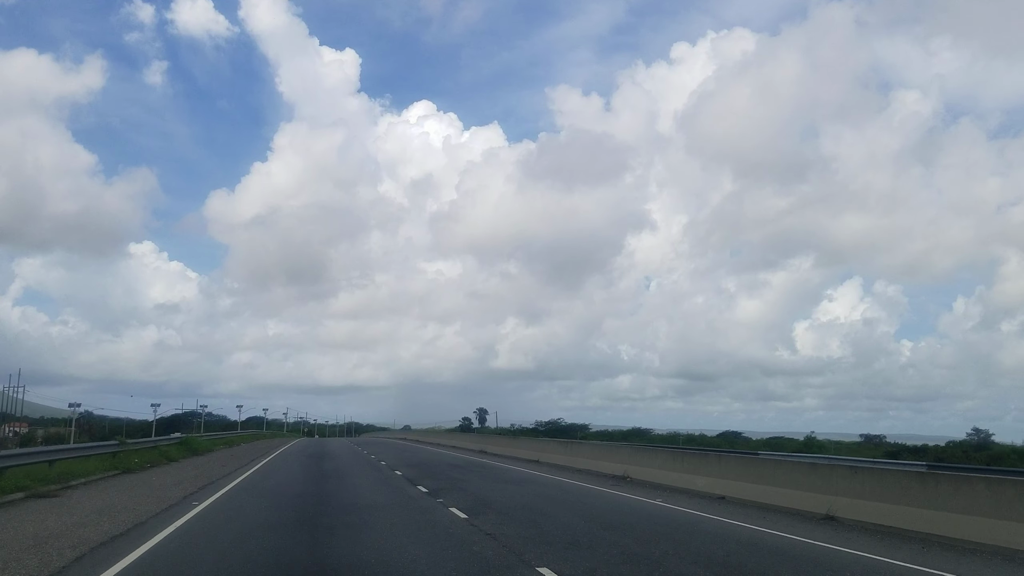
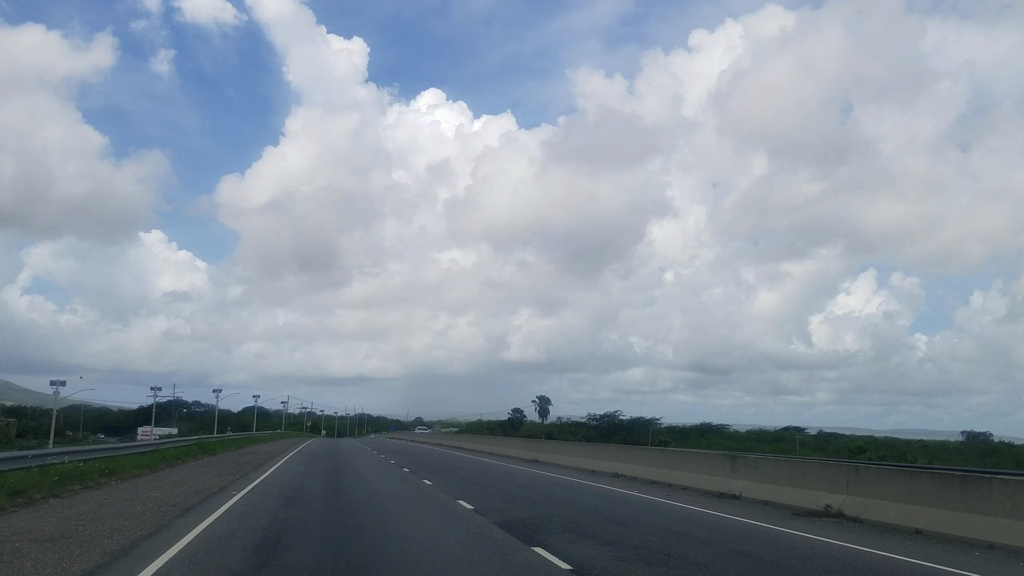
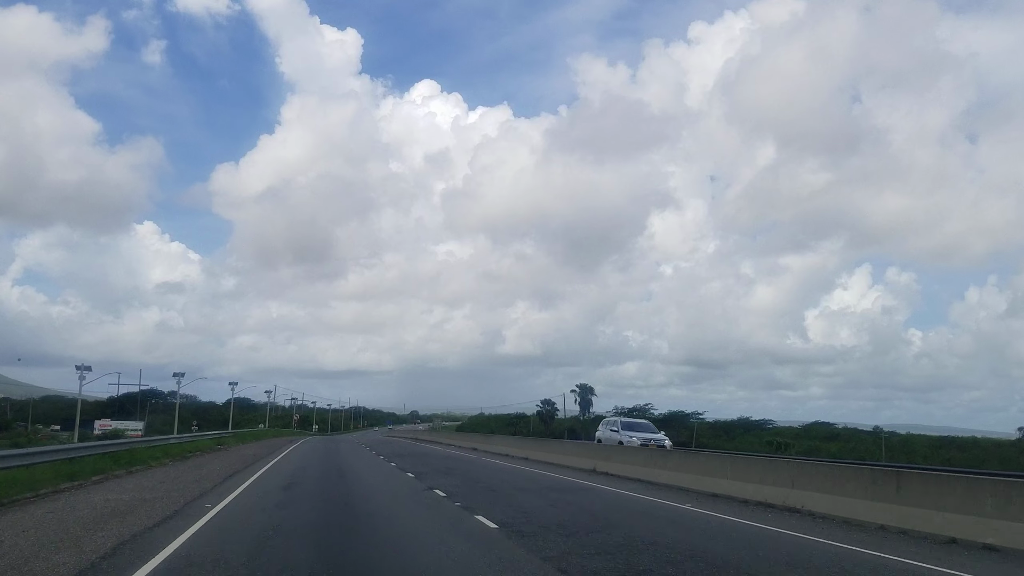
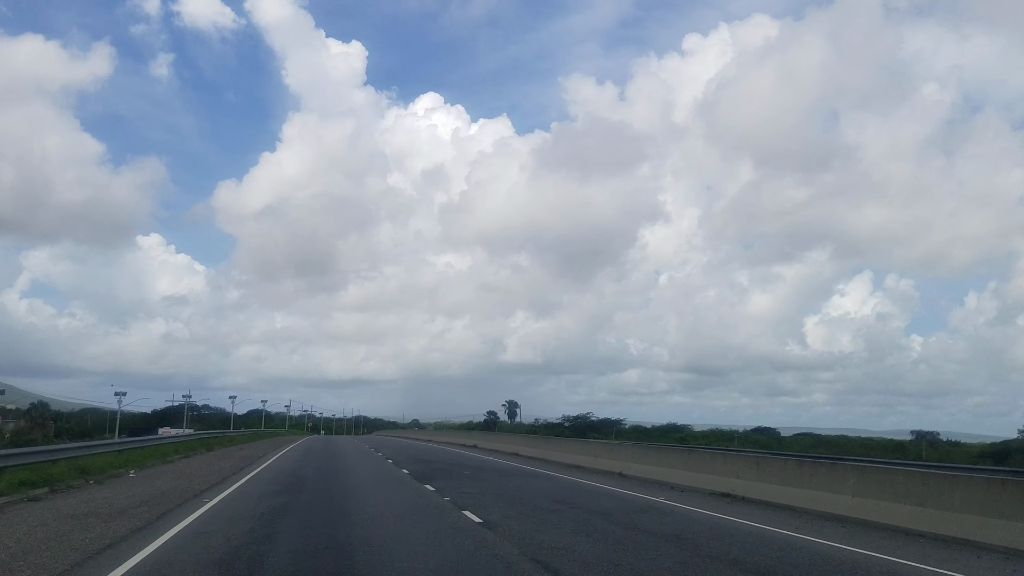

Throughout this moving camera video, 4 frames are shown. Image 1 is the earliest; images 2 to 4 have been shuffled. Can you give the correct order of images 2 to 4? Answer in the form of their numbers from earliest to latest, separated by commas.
4, 2, 3
